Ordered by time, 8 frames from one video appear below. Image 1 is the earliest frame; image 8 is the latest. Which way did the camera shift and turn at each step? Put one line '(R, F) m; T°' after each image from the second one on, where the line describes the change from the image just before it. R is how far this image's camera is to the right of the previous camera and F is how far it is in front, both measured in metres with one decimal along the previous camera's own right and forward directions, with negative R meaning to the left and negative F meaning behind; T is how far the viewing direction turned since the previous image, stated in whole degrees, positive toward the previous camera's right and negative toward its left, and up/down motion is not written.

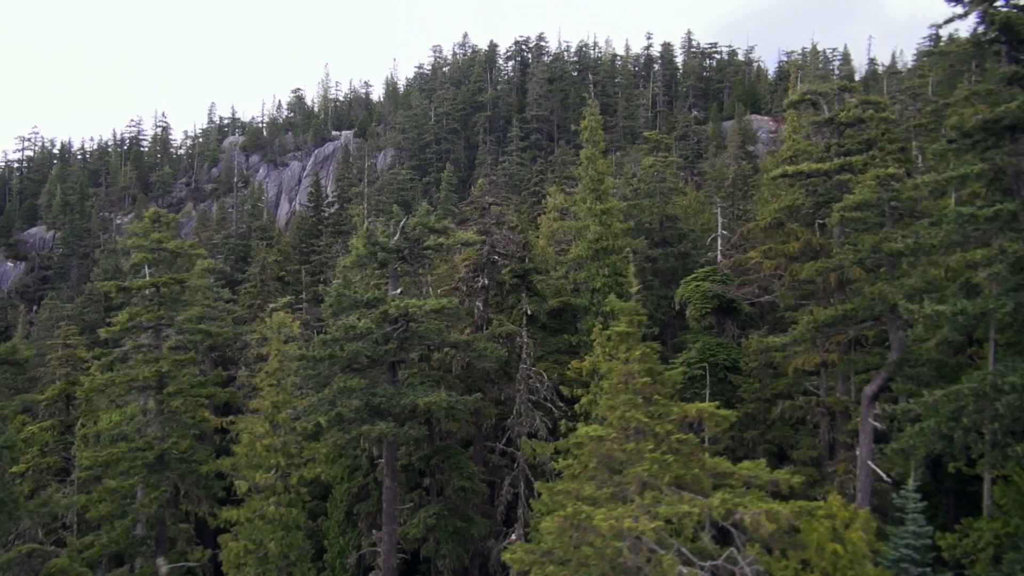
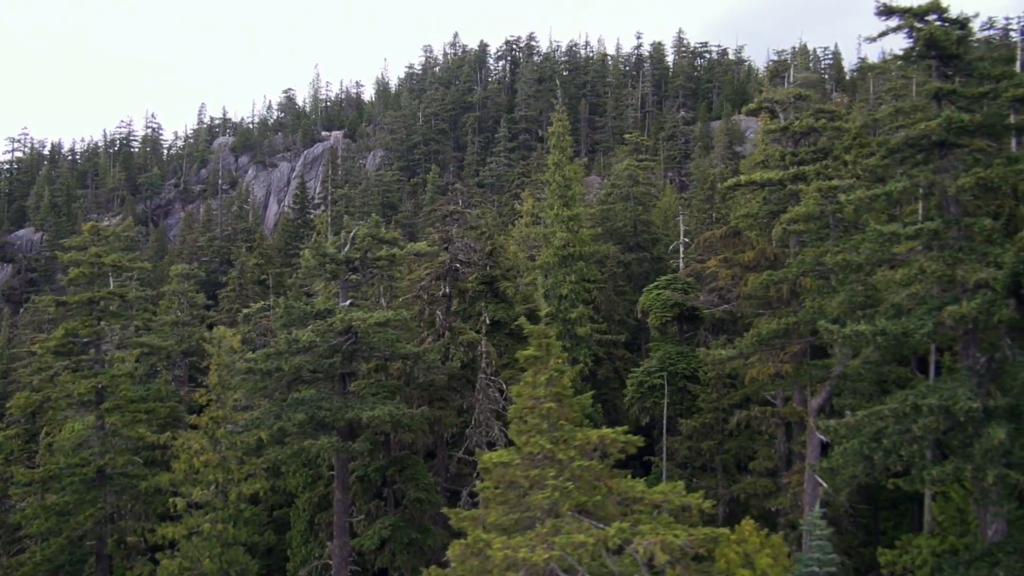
(+1.0, +0.1) m; 0°
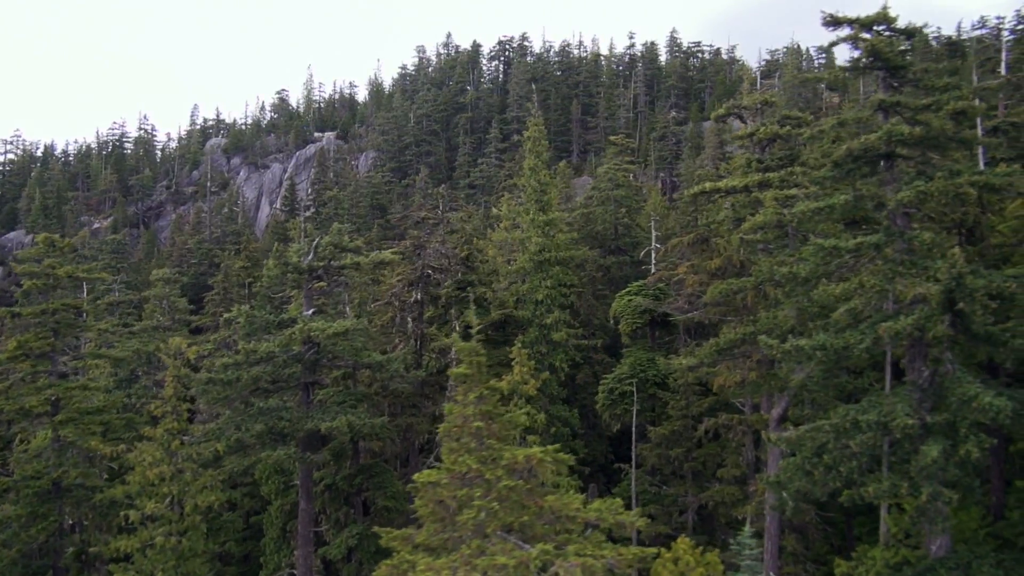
(+0.7, +0.1) m; 0°
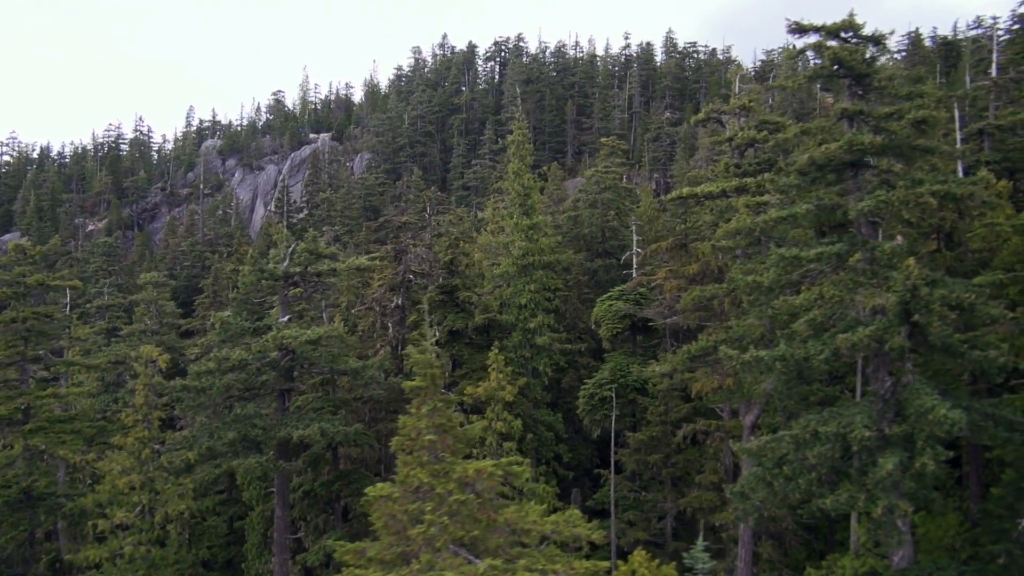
(+0.5, +0.1) m; 0°
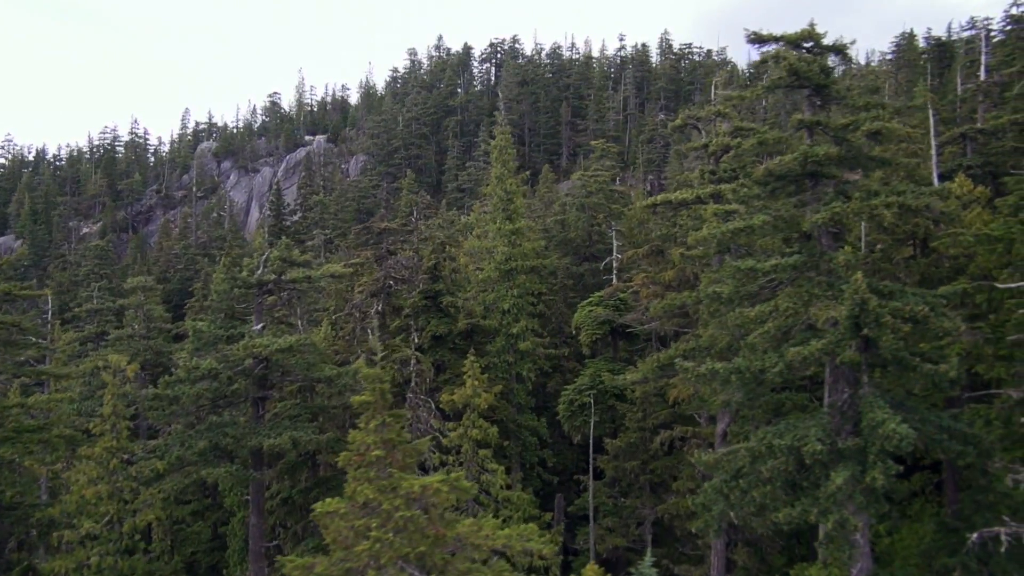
(+0.5, 0.0) m; 0°
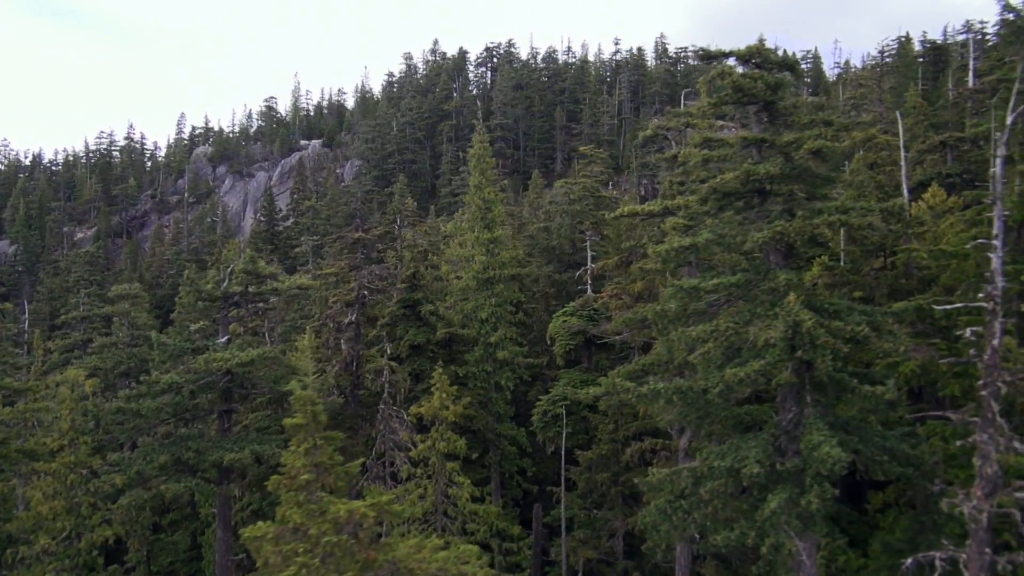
(+0.7, +0.1) m; 0°
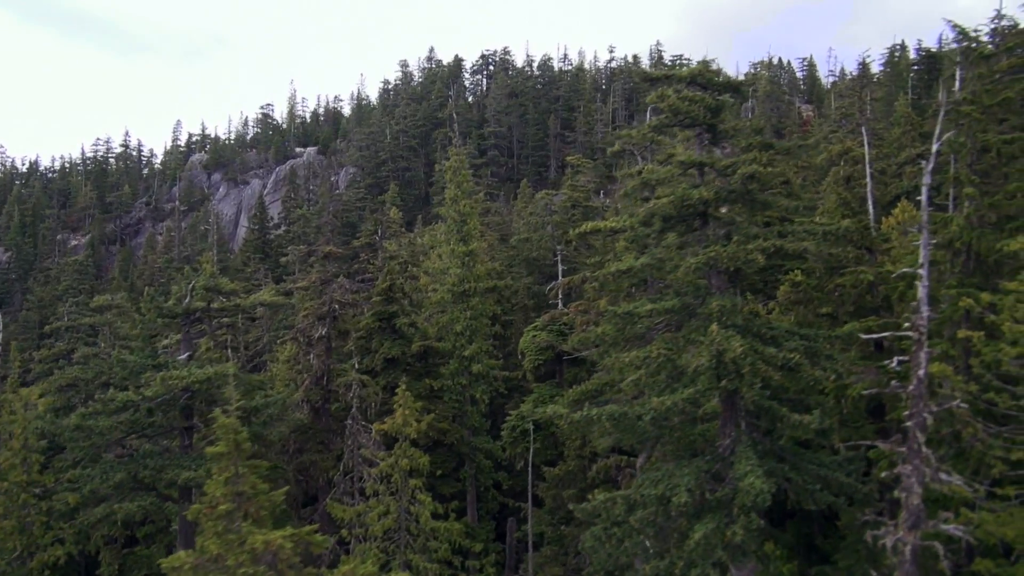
(+0.8, +0.1) m; 0°
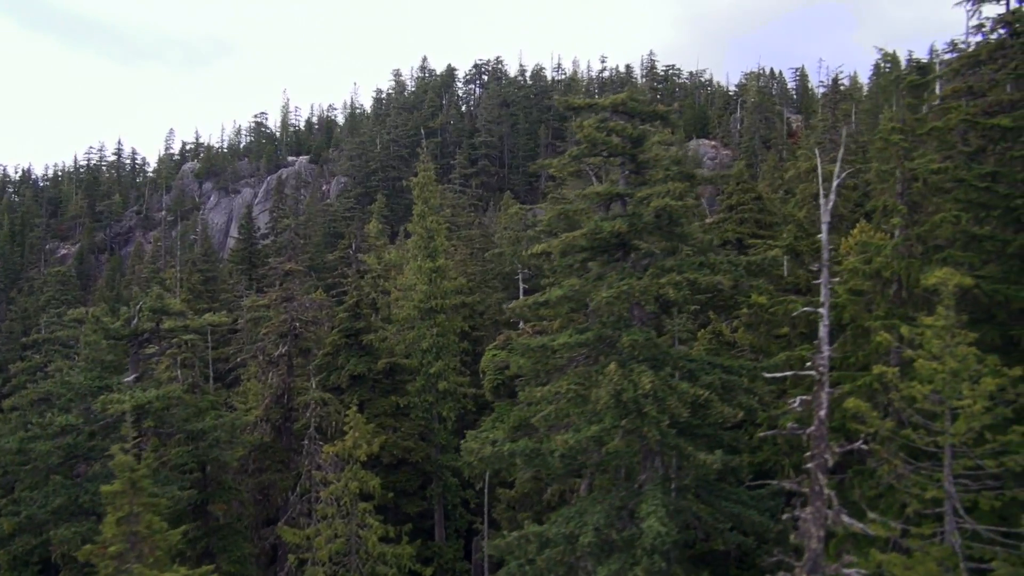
(+1.0, +0.1) m; 0°
